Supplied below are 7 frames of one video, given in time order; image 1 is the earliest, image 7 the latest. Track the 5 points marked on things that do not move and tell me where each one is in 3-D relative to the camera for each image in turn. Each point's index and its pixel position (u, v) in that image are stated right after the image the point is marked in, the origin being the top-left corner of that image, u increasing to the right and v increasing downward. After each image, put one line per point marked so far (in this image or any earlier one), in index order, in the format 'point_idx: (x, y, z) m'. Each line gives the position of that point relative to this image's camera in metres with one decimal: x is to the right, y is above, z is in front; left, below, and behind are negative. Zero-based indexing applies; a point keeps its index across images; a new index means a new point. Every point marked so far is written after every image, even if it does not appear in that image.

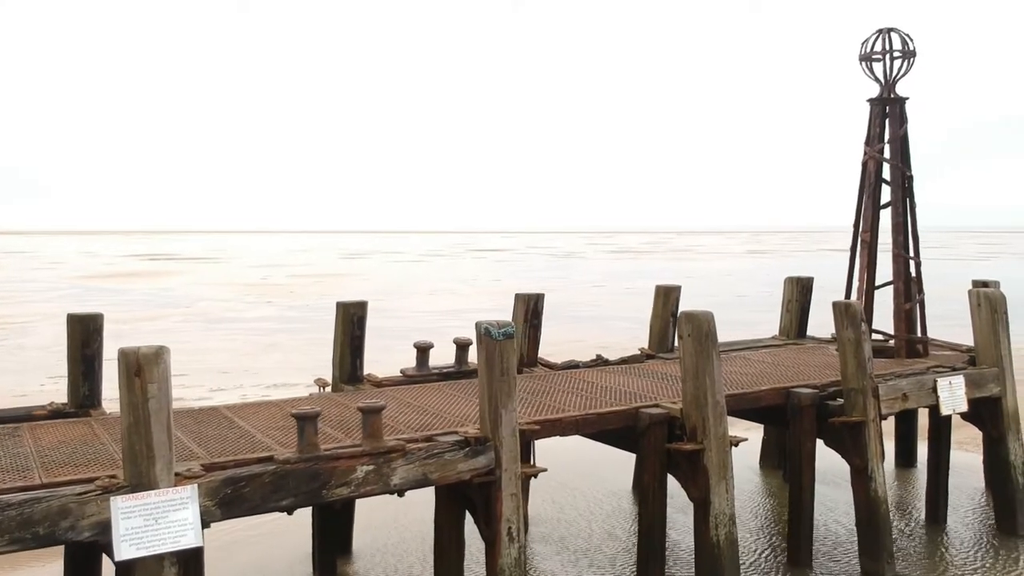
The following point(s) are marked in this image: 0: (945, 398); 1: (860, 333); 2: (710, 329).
0: (+4.4, -1.1, +8.7) m
1: (+3.3, -0.4, +8.1) m
2: (+1.7, -0.3, +7.2) m
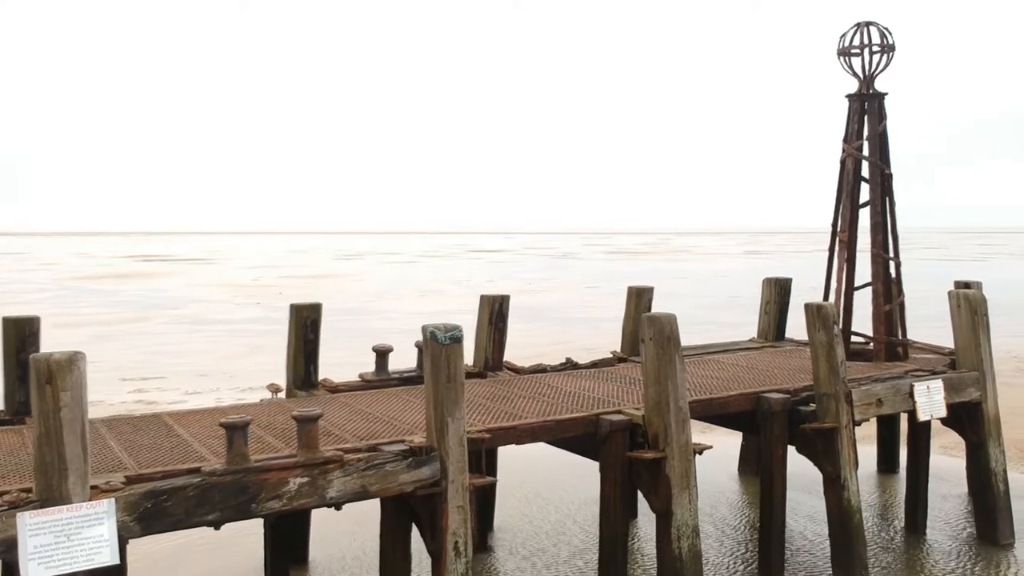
0: (+4.0, -1.1, +8.4) m
1: (+2.9, -0.4, +7.8) m
2: (+1.3, -0.4, +6.9) m
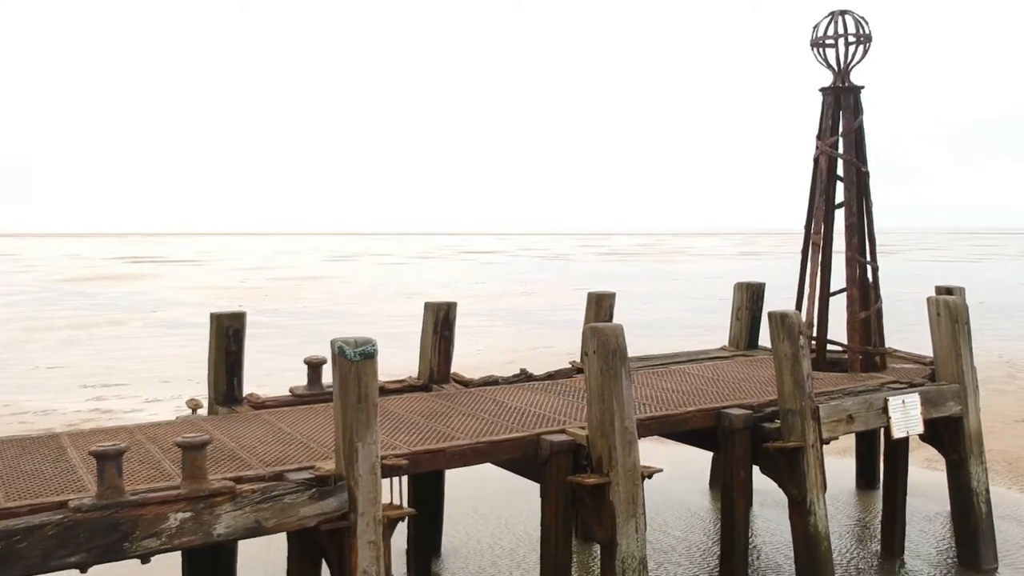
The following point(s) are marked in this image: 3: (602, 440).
0: (+3.5, -1.2, +7.8) m
1: (+2.4, -0.5, +7.2) m
2: (+0.8, -0.4, +6.3) m
3: (+0.7, -1.1, +6.2) m
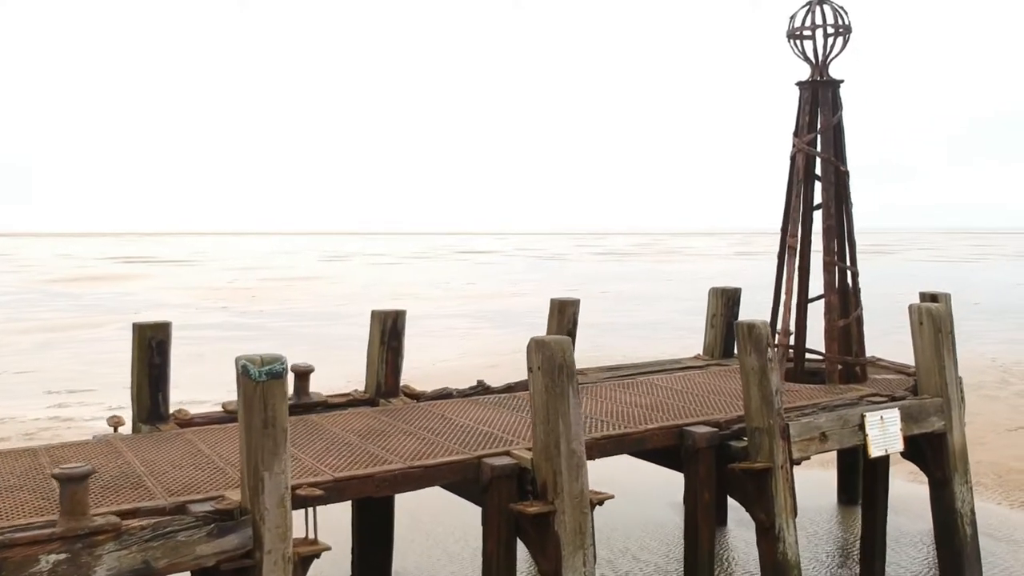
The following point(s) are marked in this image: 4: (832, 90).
0: (+3.1, -1.2, +7.2) m
1: (+2.0, -0.6, +6.6) m
2: (+0.4, -0.5, +5.7) m
3: (+0.2, -1.2, +5.7) m
4: (+3.3, +2.0, +8.8) m
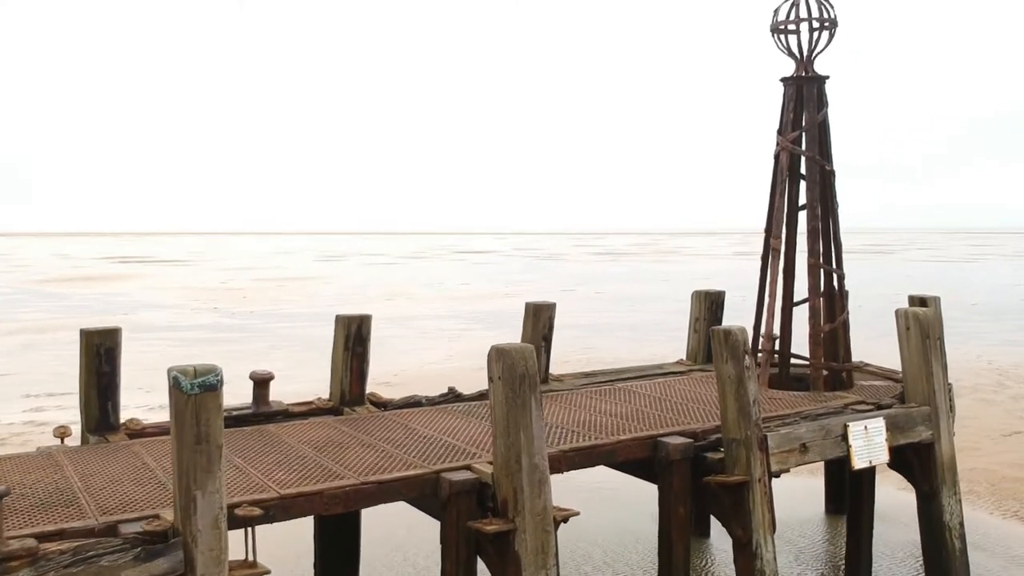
0: (+2.8, -1.3, +6.9) m
1: (+1.7, -0.6, +6.3) m
2: (+0.1, -0.5, +5.4) m
3: (0.0, -1.2, +5.4) m
4: (+3.0, +2.0, +8.5) m
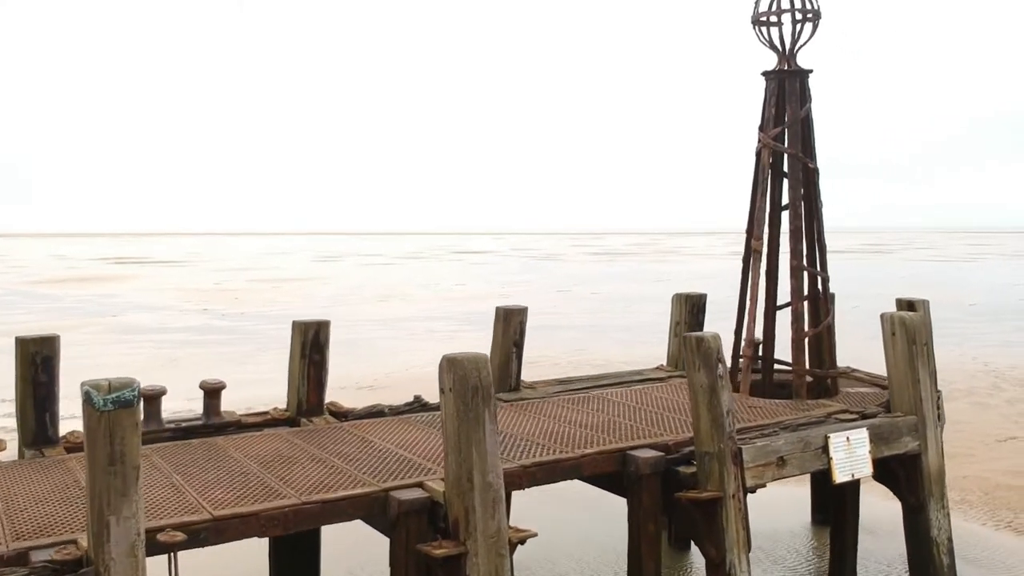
0: (+2.5, -1.3, +6.6) m
1: (+1.4, -0.6, +6.0) m
2: (-0.2, -0.5, +5.1) m
3: (-0.3, -1.2, +5.1) m
4: (+2.8, +2.0, +8.2) m
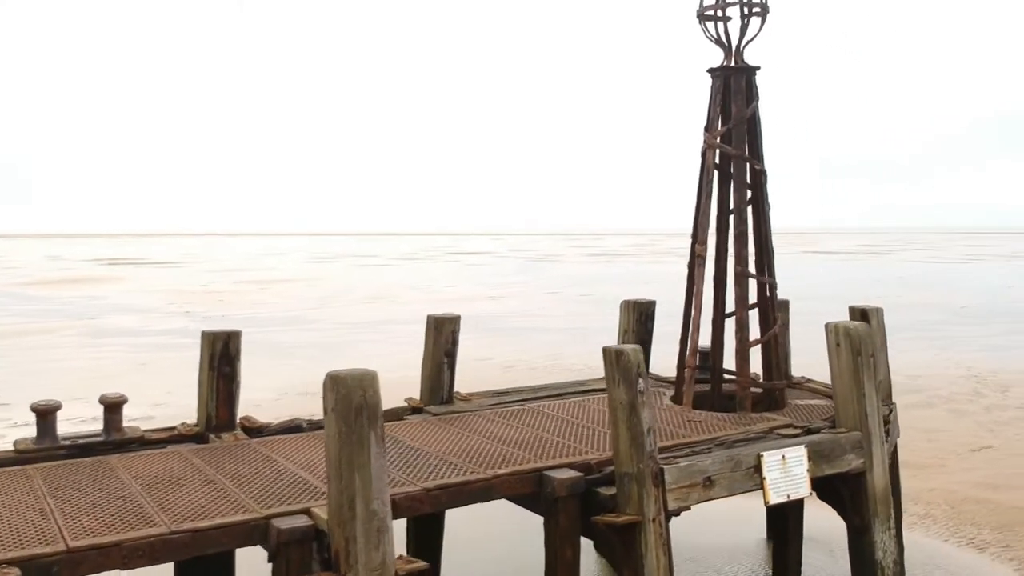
0: (+1.9, -1.4, +6.2) m
1: (+0.8, -0.7, +5.6) m
2: (-0.8, -0.6, +4.7) m
3: (-0.9, -1.3, +4.7) m
4: (+2.1, +1.9, +7.8) m
